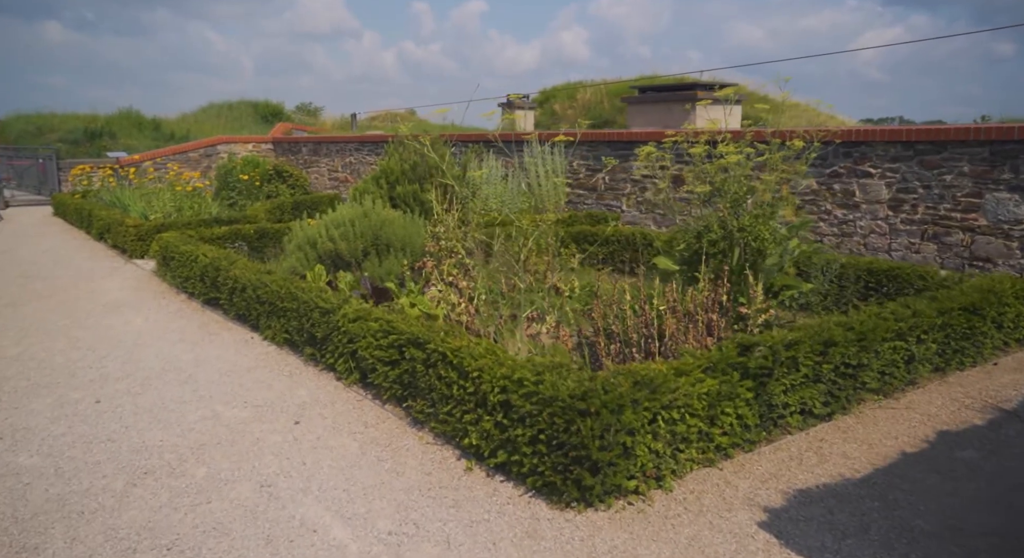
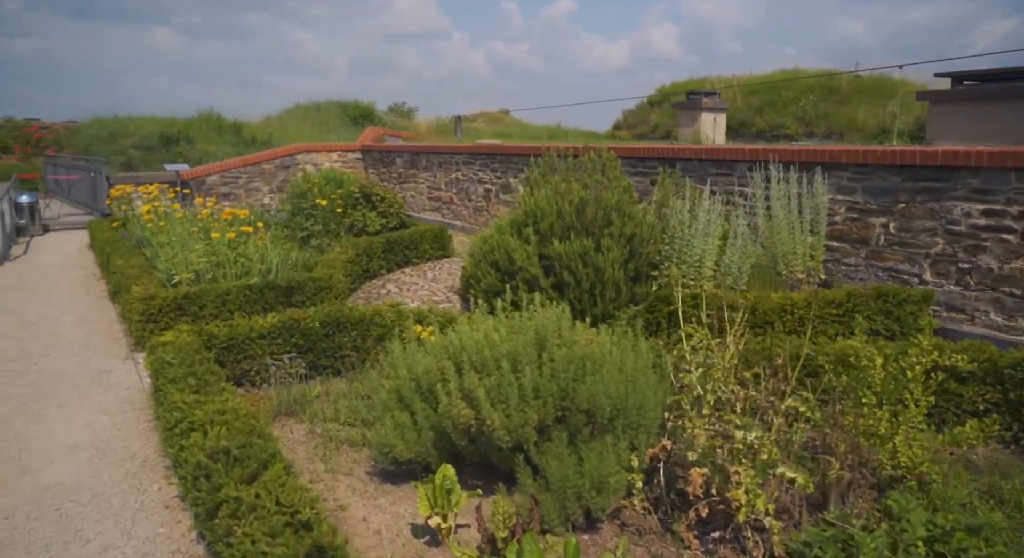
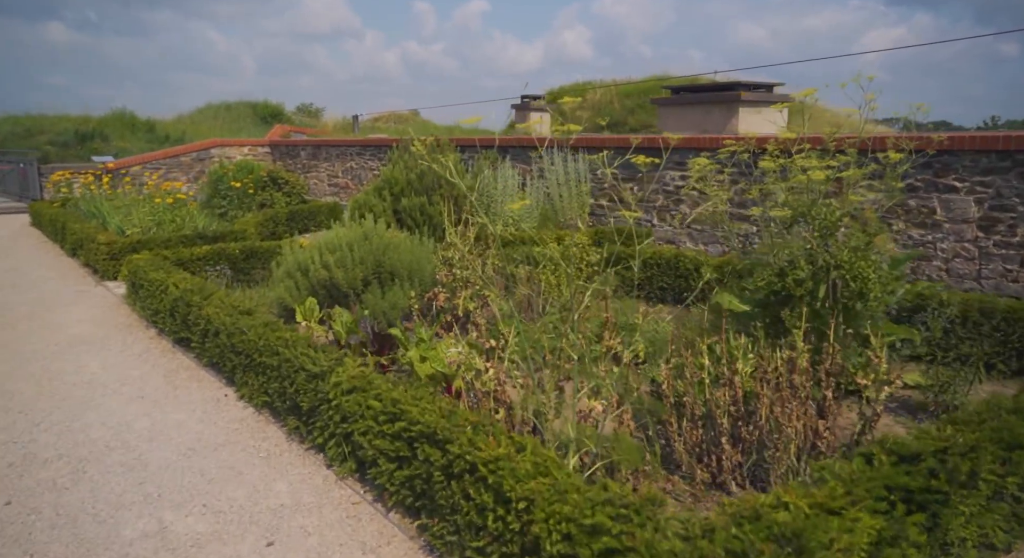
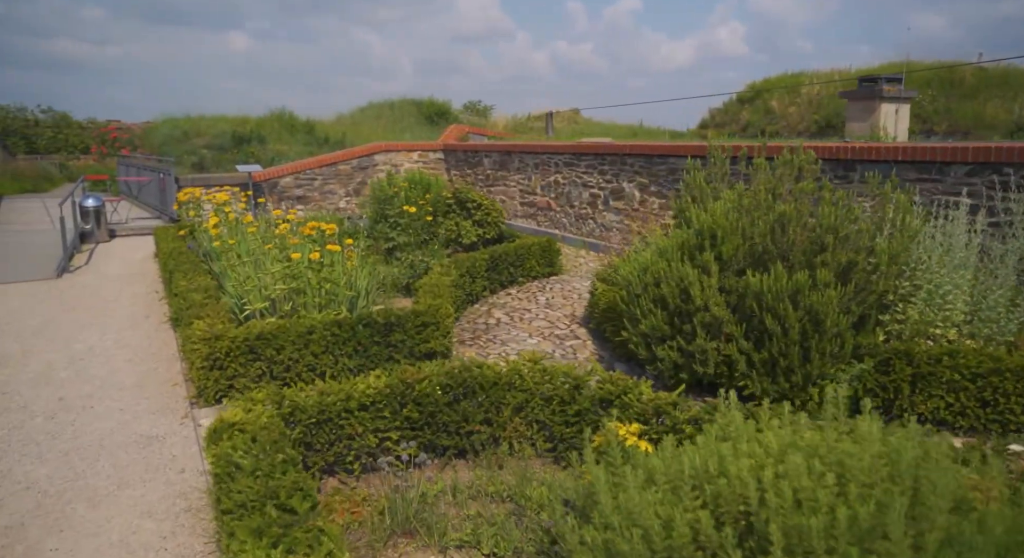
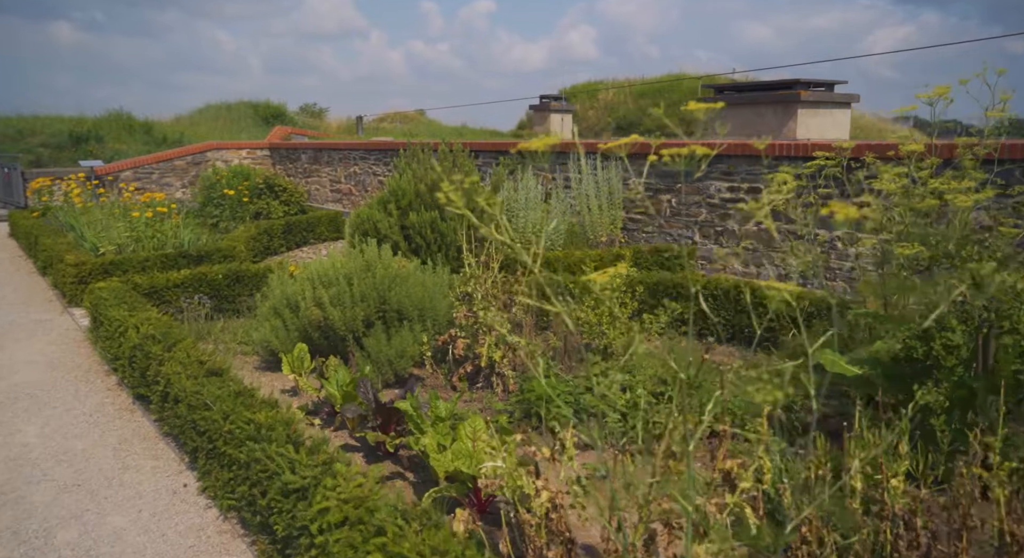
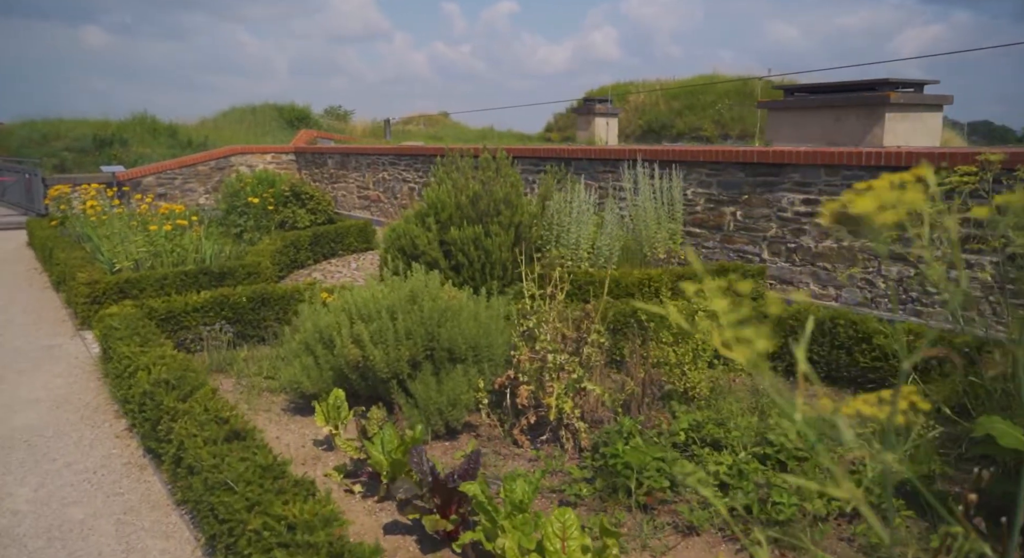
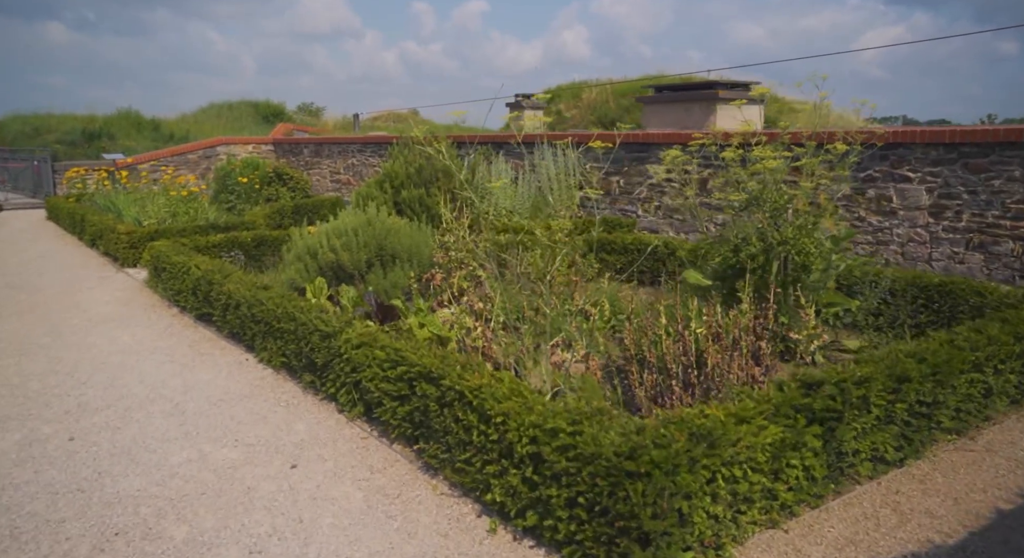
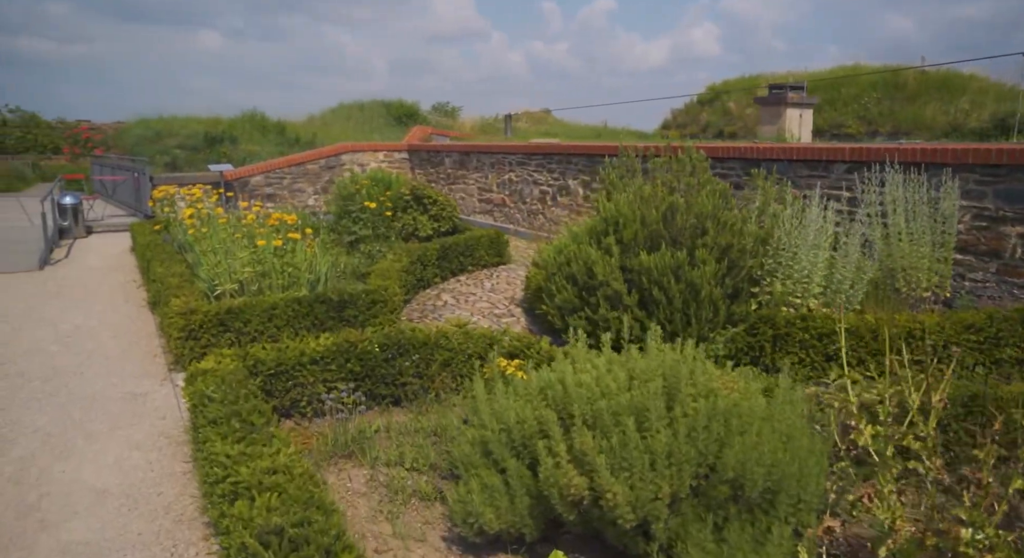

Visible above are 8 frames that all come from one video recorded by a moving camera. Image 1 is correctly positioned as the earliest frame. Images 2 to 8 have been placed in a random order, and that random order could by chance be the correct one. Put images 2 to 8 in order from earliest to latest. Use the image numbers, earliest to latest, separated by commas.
7, 3, 5, 6, 2, 8, 4
